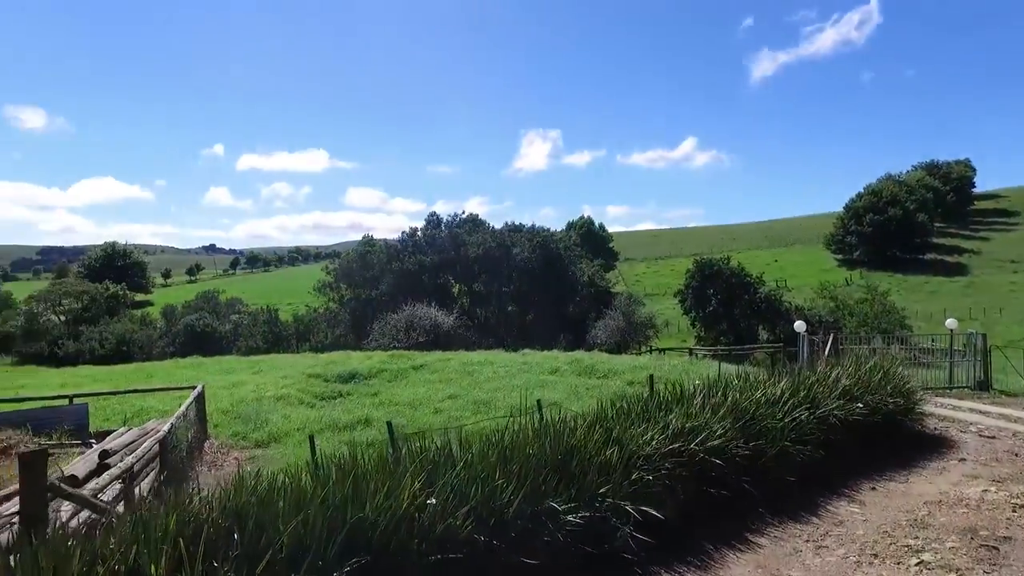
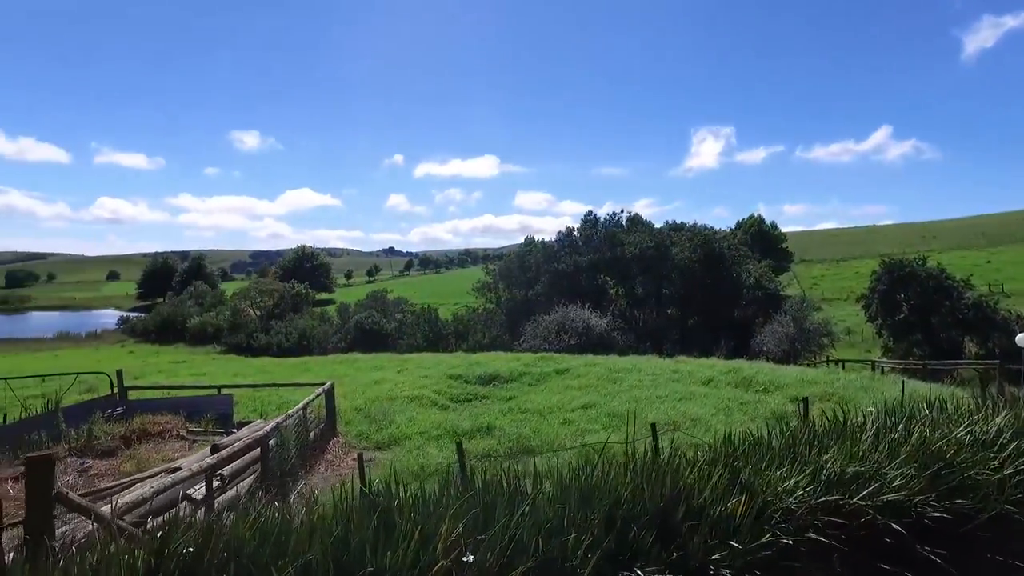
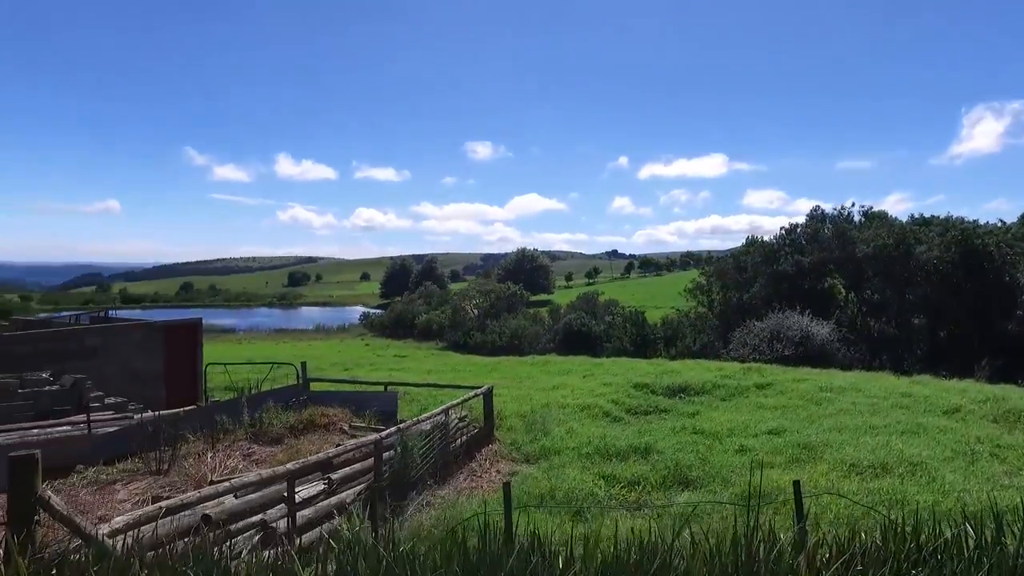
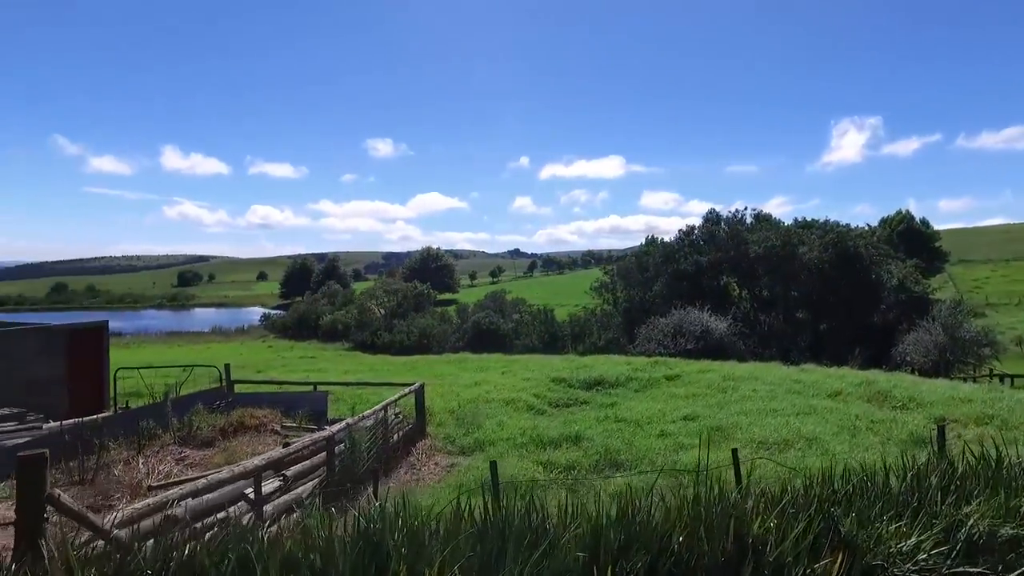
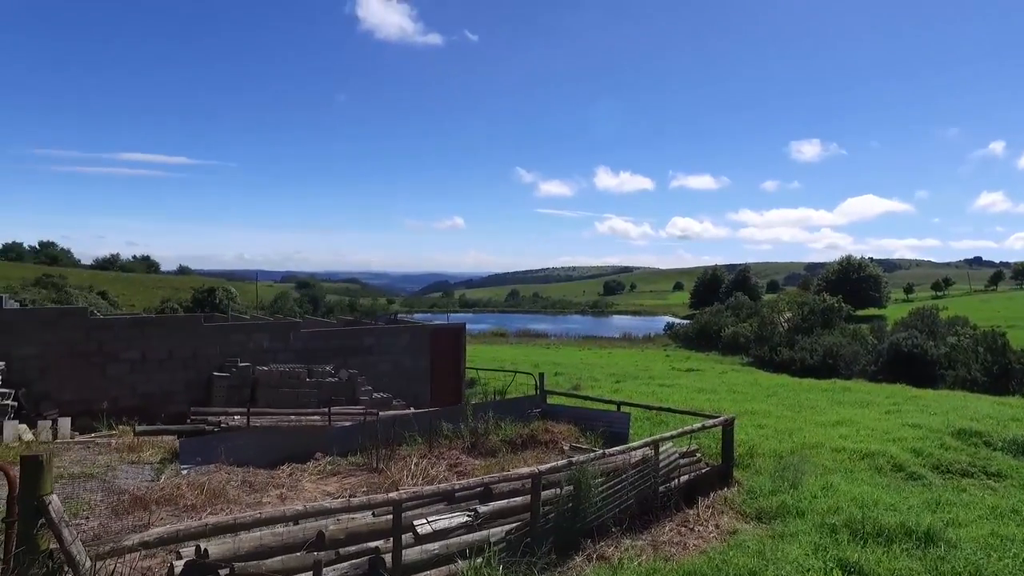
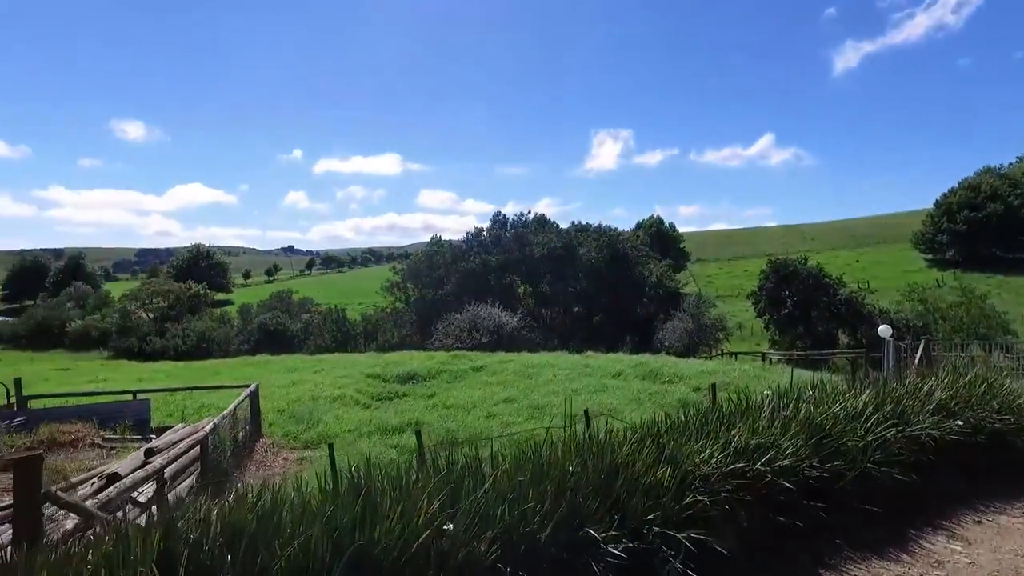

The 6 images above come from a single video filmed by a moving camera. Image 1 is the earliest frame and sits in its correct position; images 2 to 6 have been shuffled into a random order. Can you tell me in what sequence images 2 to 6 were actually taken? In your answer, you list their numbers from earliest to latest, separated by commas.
6, 2, 4, 3, 5
